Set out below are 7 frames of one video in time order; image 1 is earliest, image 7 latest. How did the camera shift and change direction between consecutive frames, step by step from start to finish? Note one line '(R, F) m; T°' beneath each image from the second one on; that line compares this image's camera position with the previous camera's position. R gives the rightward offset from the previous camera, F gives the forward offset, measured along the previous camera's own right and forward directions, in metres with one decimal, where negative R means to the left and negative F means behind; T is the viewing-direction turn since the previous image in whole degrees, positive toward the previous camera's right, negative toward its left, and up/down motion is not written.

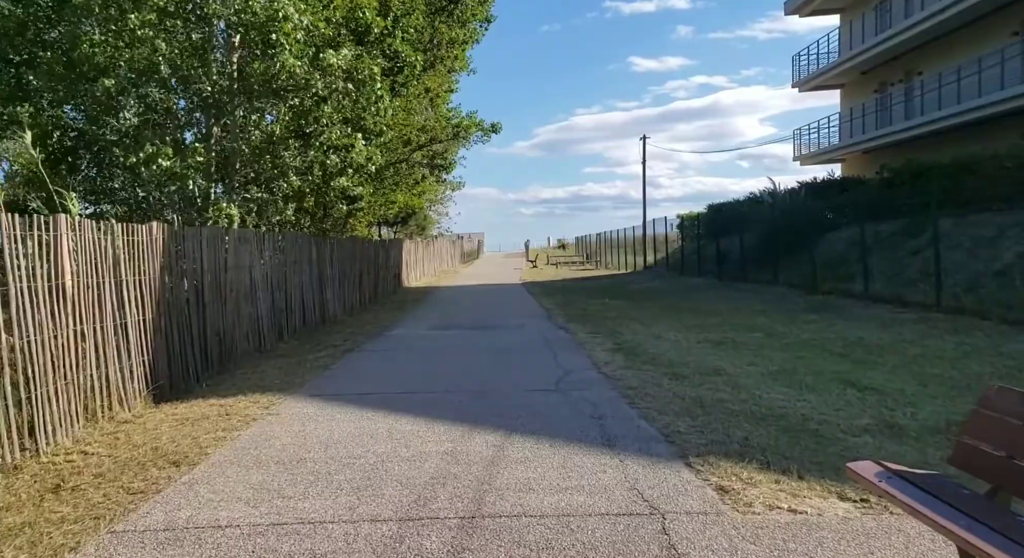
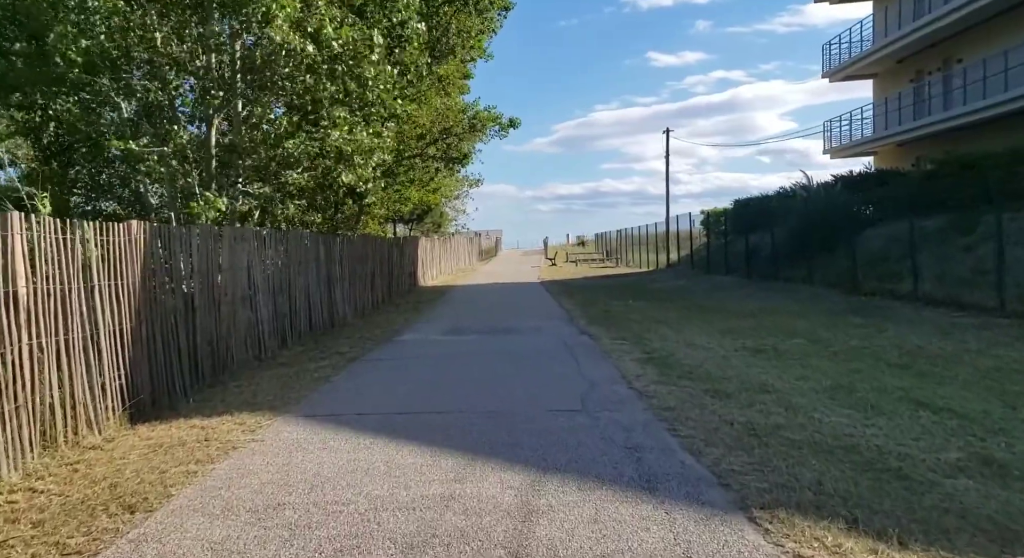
(0.0, +0.8) m; -2°
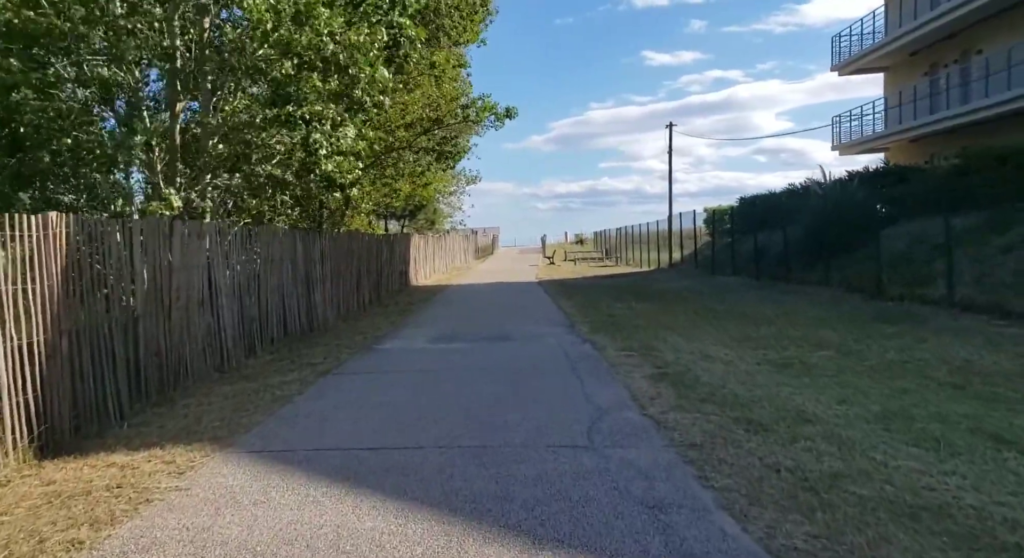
(0.0, +1.0) m; 0°
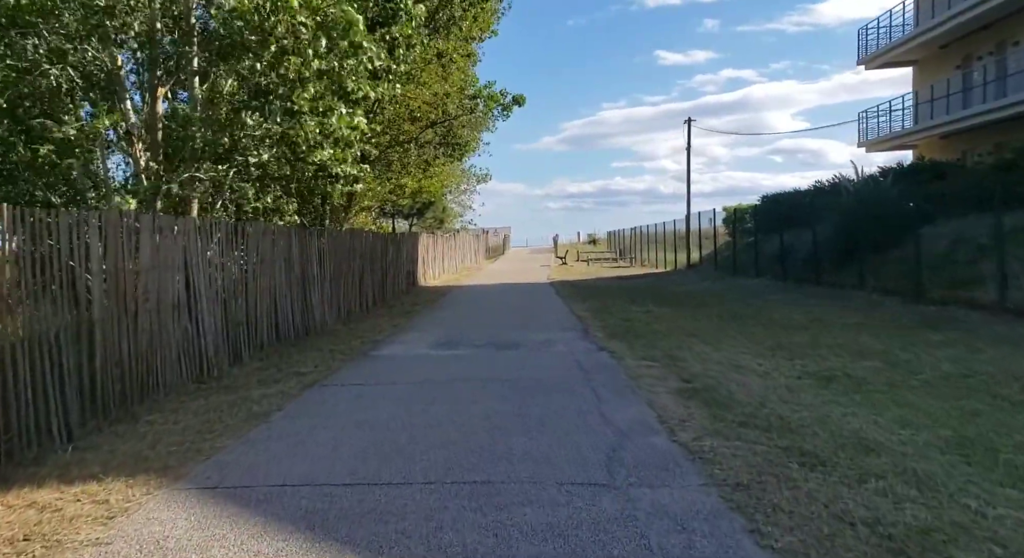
(0.0, +0.8) m; -1°
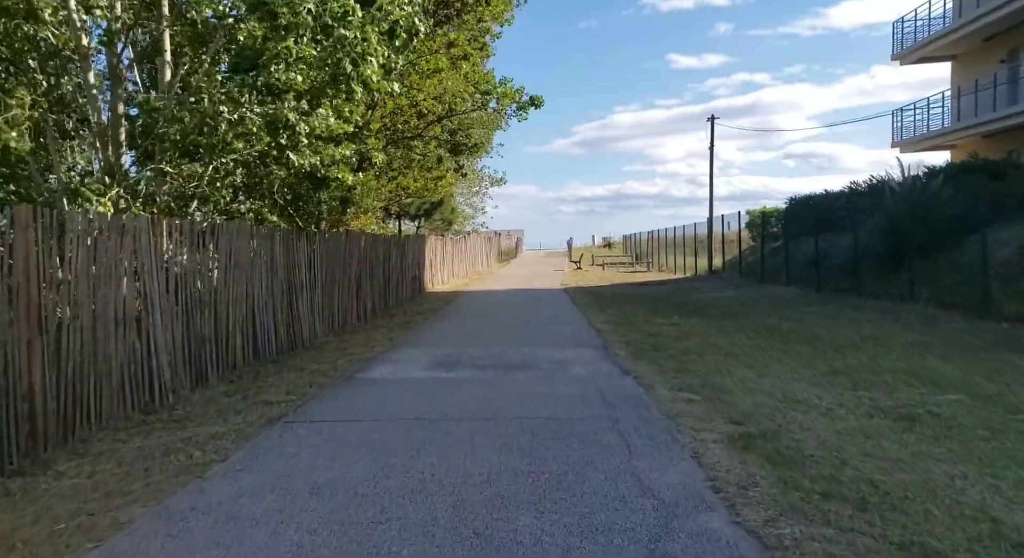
(0.0, +1.3) m; -1°
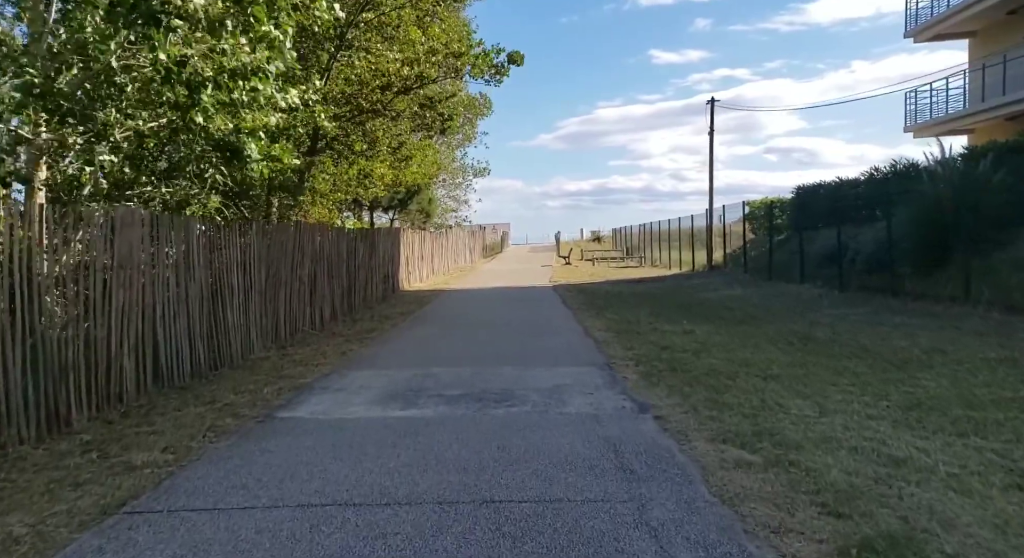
(+0.1, +2.0) m; +1°
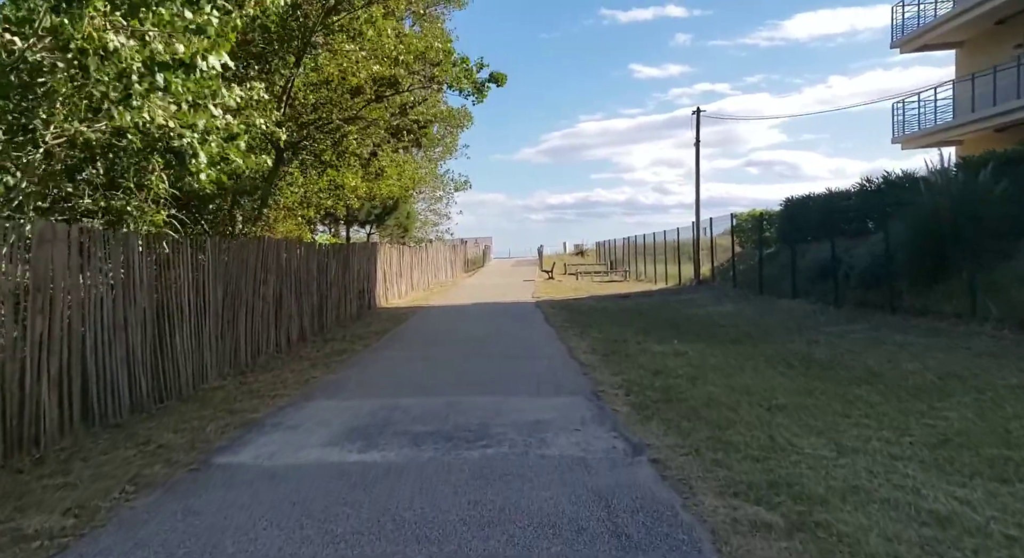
(+0.1, +0.7) m; +1°
